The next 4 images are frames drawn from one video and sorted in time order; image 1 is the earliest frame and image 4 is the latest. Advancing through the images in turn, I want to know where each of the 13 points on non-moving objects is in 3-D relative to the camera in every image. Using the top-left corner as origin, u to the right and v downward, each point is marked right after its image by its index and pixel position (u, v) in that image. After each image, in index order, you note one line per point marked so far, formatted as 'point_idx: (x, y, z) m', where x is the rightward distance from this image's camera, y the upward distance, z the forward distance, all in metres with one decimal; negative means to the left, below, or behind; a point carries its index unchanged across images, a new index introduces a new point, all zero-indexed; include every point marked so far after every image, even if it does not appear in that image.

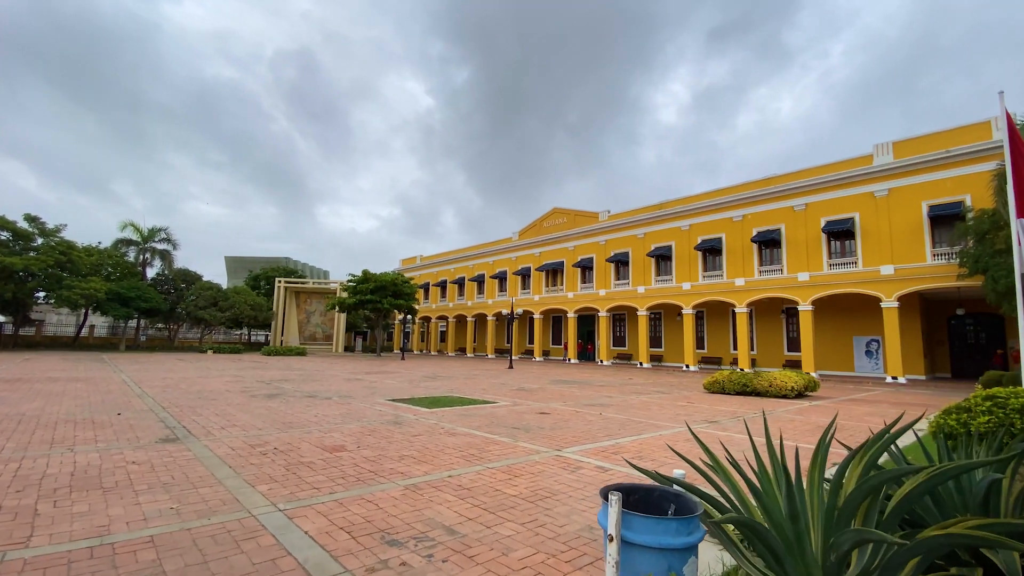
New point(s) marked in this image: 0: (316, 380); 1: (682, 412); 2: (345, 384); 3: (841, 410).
0: (-6.4, -3.1, +16.3) m
1: (+3.7, -2.7, +10.6) m
2: (-5.1, -2.9, +15.1) m
3: (+8.2, -3.0, +12.3) m
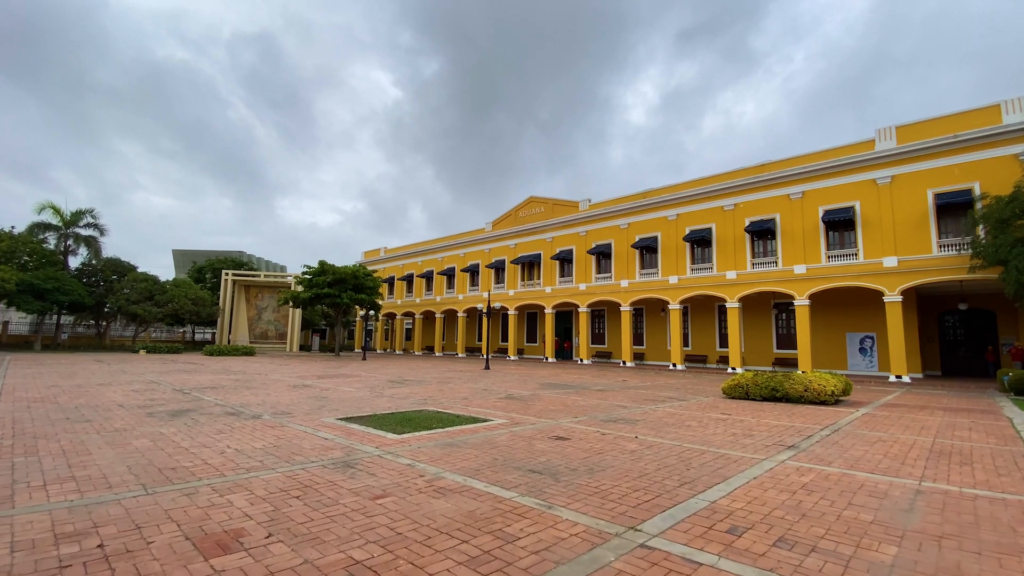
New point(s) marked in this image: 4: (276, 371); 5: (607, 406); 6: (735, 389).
0: (-6.8, -2.6, +13.0) m
1: (+3.7, -2.3, +8.1) m
2: (-5.5, -2.5, +12.0) m
3: (+8.1, -2.7, +10.1) m
4: (-9.2, -3.3, +19.4) m
5: (+2.0, -2.6, +10.7) m
6: (+6.0, -2.7, +13.3) m
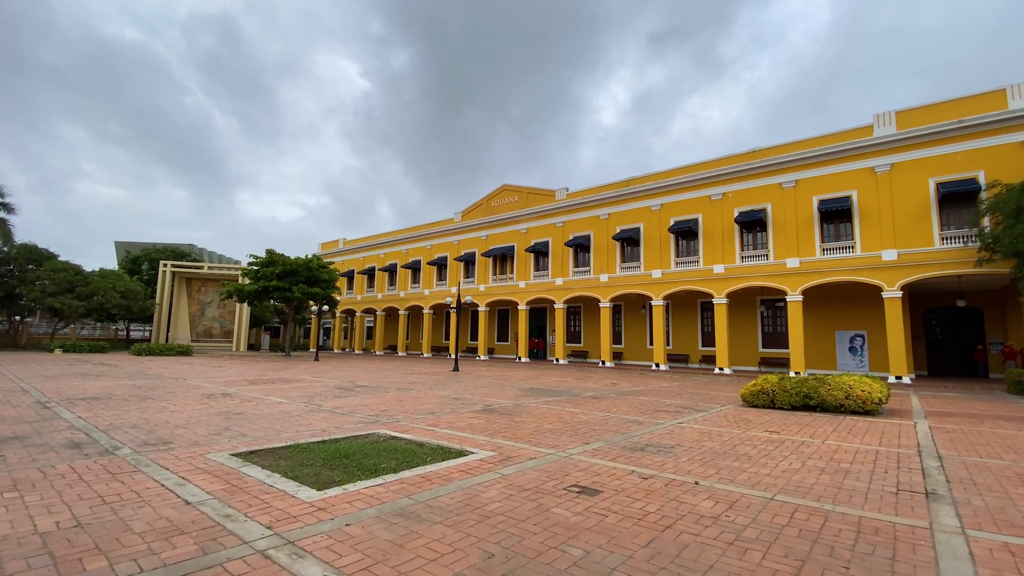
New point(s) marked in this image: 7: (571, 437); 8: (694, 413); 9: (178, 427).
0: (-7.3, -2.2, +9.9) m
1: (+3.5, -2.0, +5.8) m
2: (-5.8, -2.2, +9.0) m
3: (+7.8, -2.4, +8.0) m
4: (-10.1, -2.8, +16.1) m
5: (+1.7, -2.2, +8.2) m
6: (+5.5, -2.4, +11.1) m
7: (+0.8, -2.0, +6.7) m
8: (+3.6, -2.5, +9.7) m
9: (-4.7, -2.0, +7.0) m
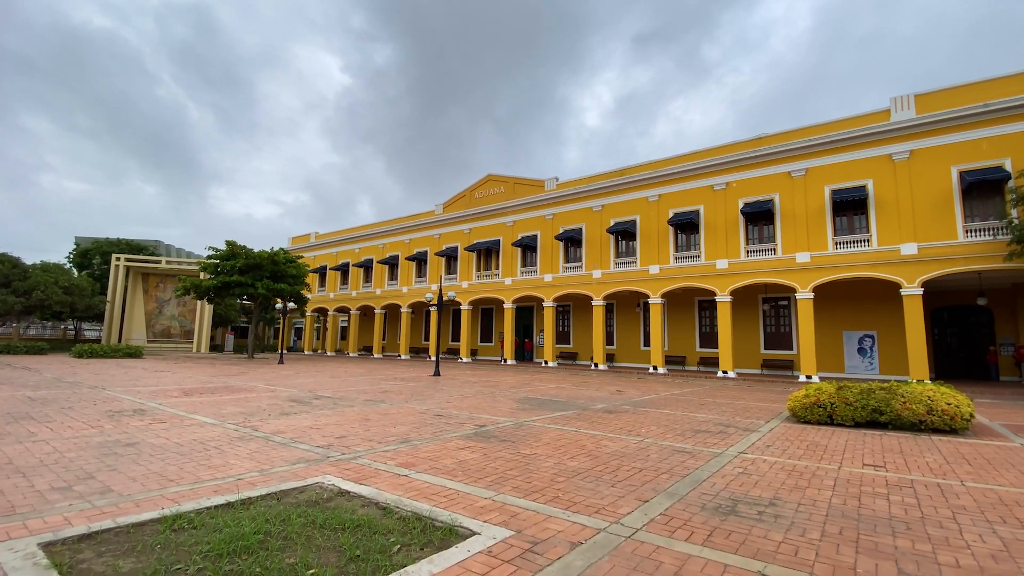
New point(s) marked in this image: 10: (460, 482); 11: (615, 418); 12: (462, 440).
0: (-7.3, -2.0, +7.4) m
1: (+3.7, -1.8, +3.7) m
2: (-5.8, -1.9, +6.5) m
3: (+7.9, -2.3, +6.1) m
4: (-10.3, -2.6, +13.5) m
5: (+1.8, -2.0, +6.0) m
6: (+5.4, -2.2, +9.0) m
7: (+0.9, -1.8, +4.5) m
8: (+3.6, -2.2, +7.6) m
9: (-4.6, -1.7, +4.6) m
10: (-0.5, -1.7, +4.5) m
11: (+1.9, -2.4, +9.0) m
12: (-0.6, -2.0, +6.5) m
